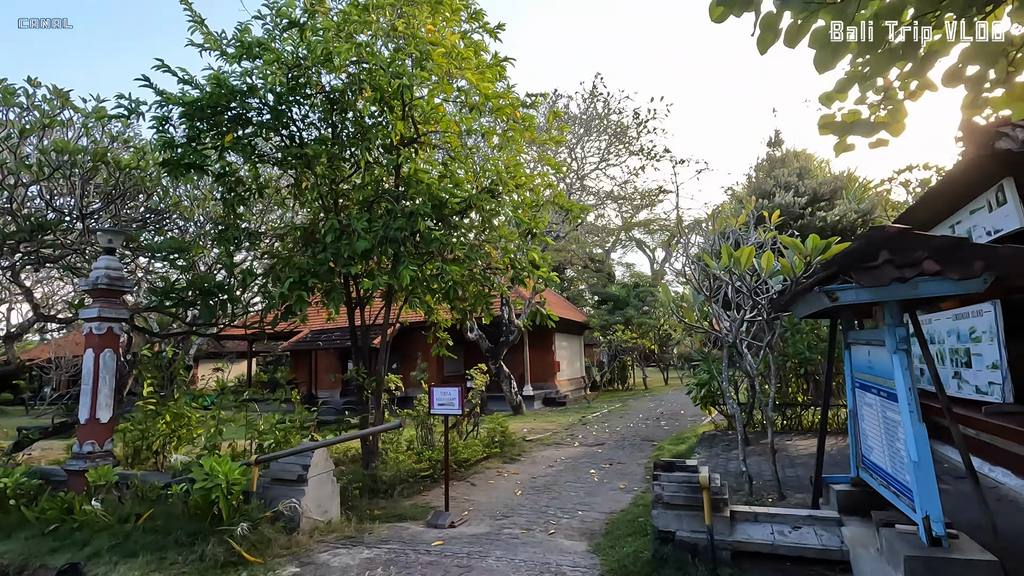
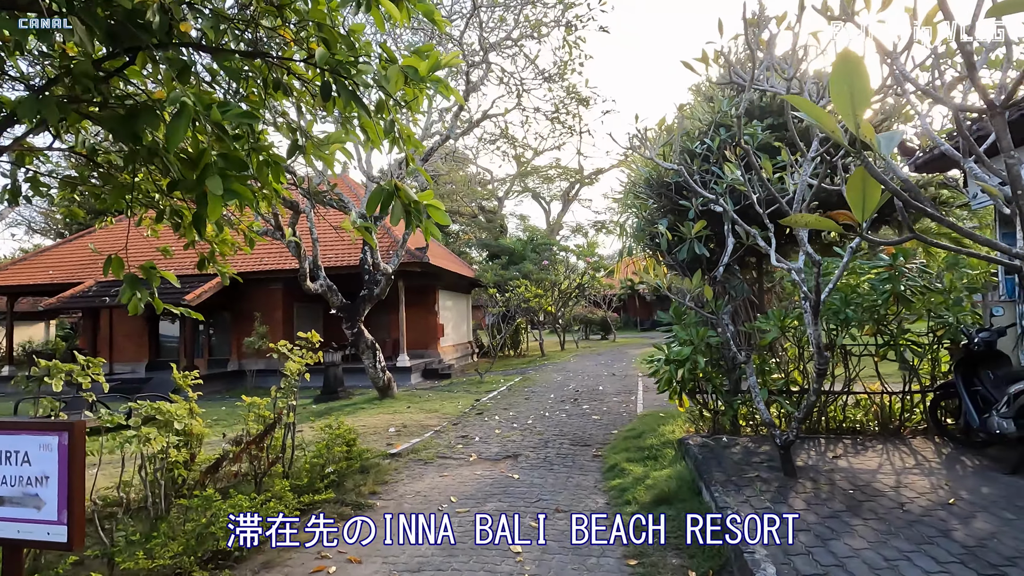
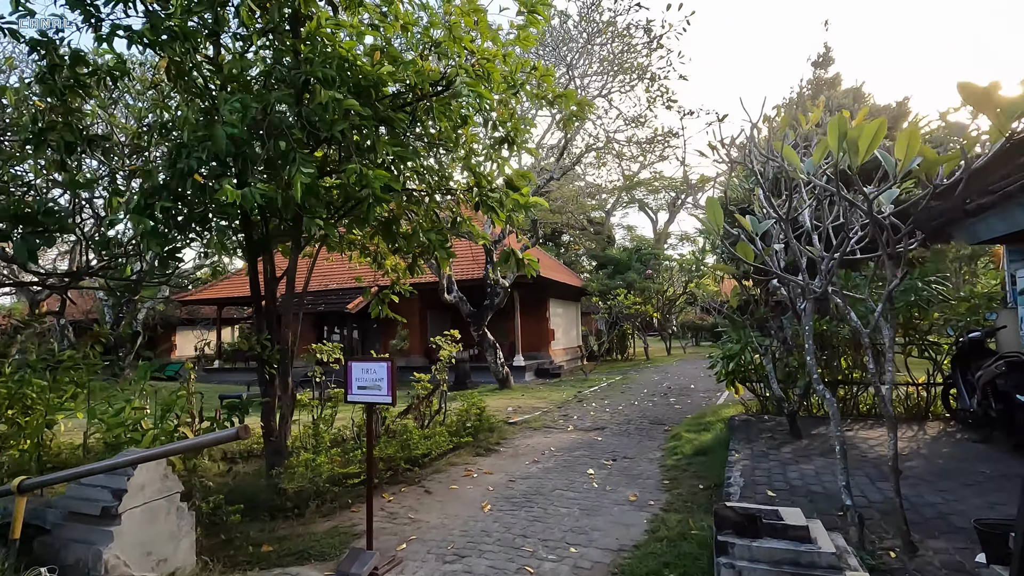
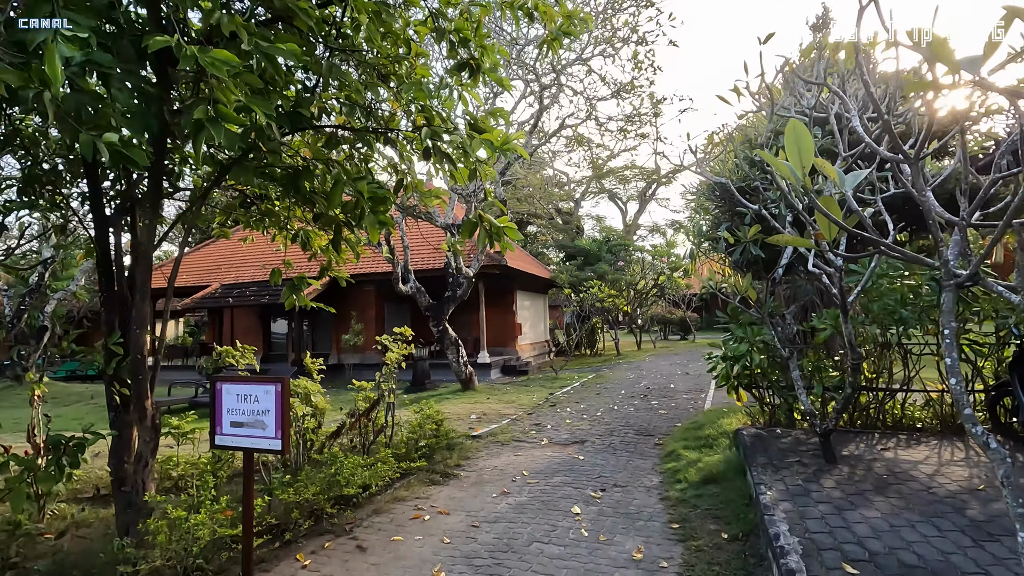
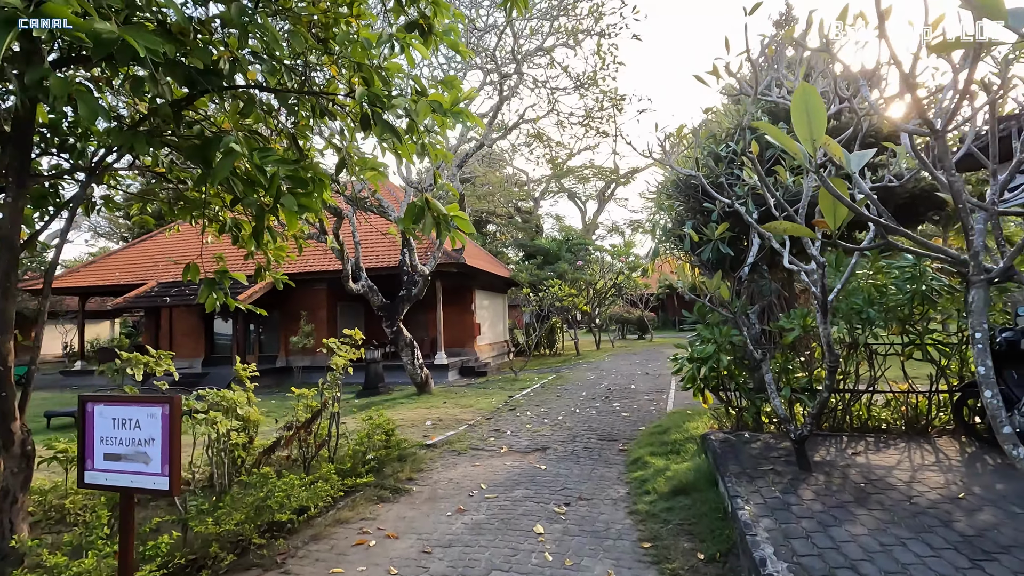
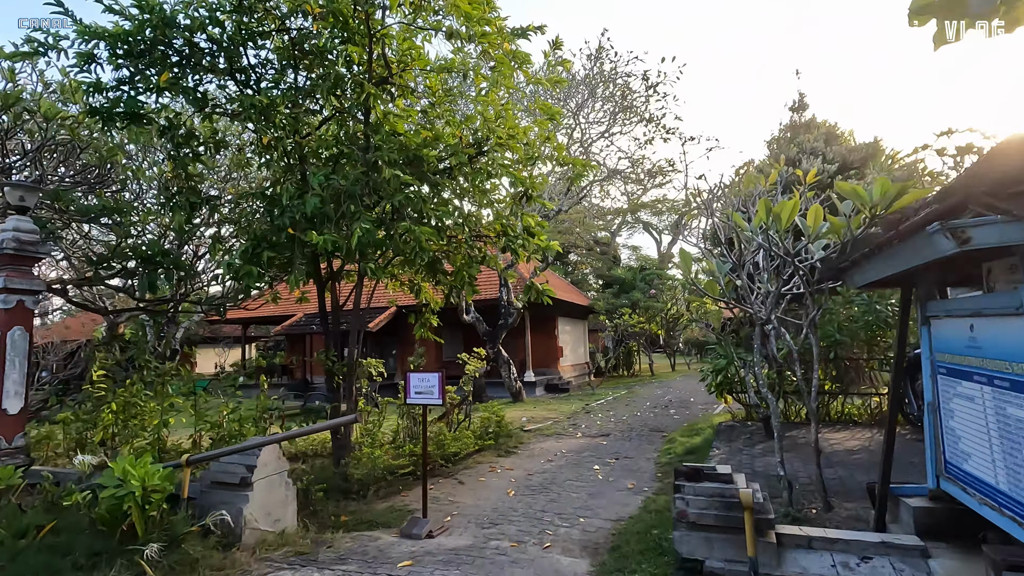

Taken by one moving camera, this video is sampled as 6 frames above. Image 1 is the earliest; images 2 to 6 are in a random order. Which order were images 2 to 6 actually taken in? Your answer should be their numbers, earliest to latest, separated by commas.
6, 3, 4, 5, 2
